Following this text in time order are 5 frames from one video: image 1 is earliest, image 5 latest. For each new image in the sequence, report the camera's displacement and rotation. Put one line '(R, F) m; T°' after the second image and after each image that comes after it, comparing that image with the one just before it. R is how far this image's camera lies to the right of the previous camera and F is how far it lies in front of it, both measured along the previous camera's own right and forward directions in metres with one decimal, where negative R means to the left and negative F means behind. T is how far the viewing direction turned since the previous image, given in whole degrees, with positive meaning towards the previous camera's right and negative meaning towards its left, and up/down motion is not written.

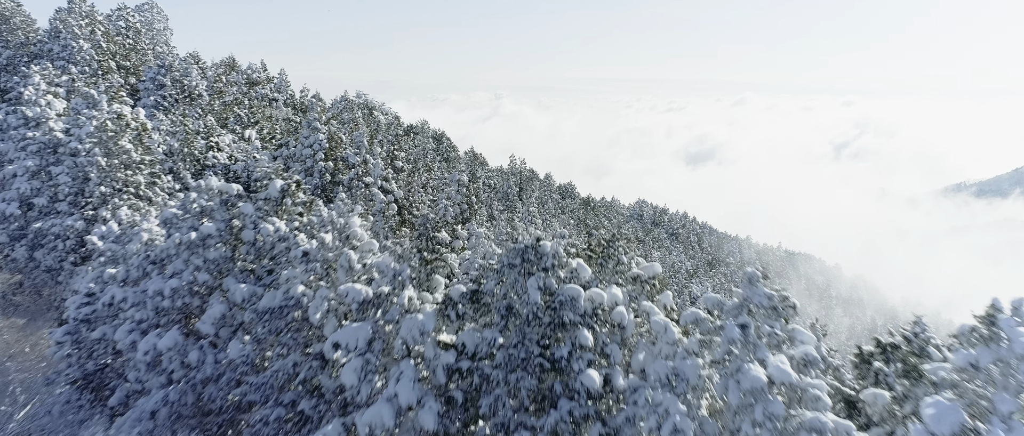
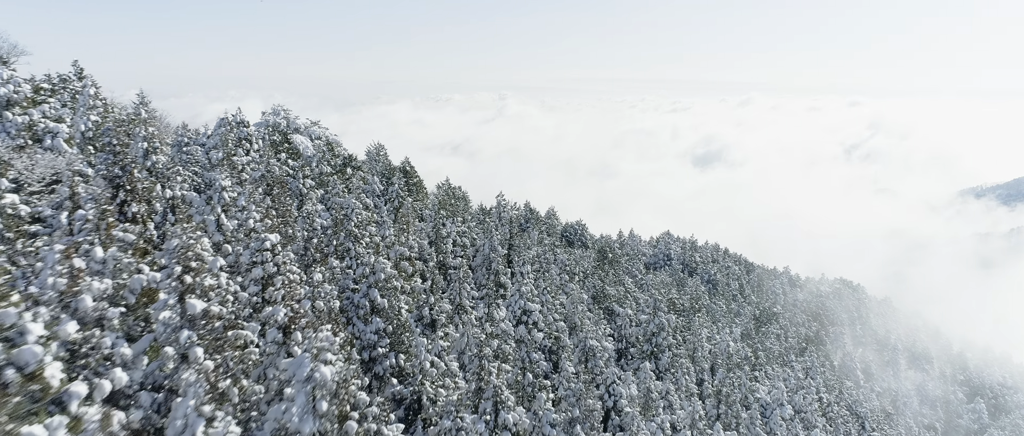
(+1.1, +20.5) m; 0°
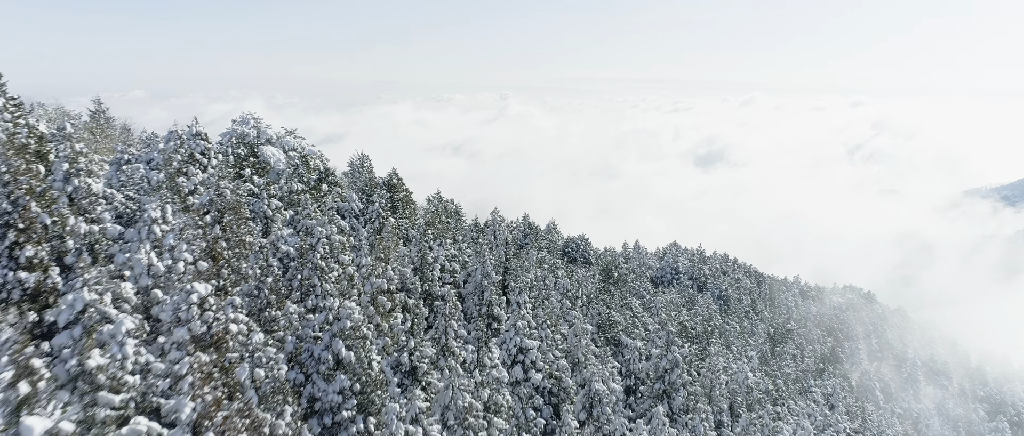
(+0.3, +4.6) m; 0°
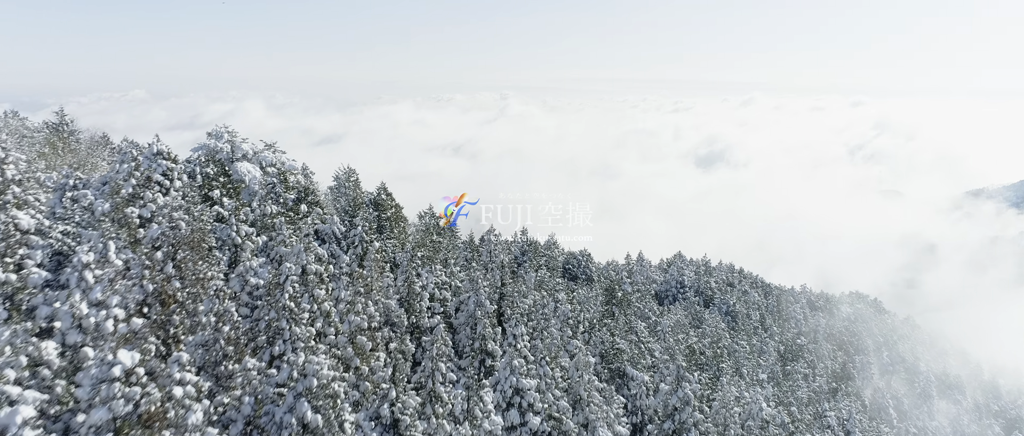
(+0.2, +3.2) m; 0°
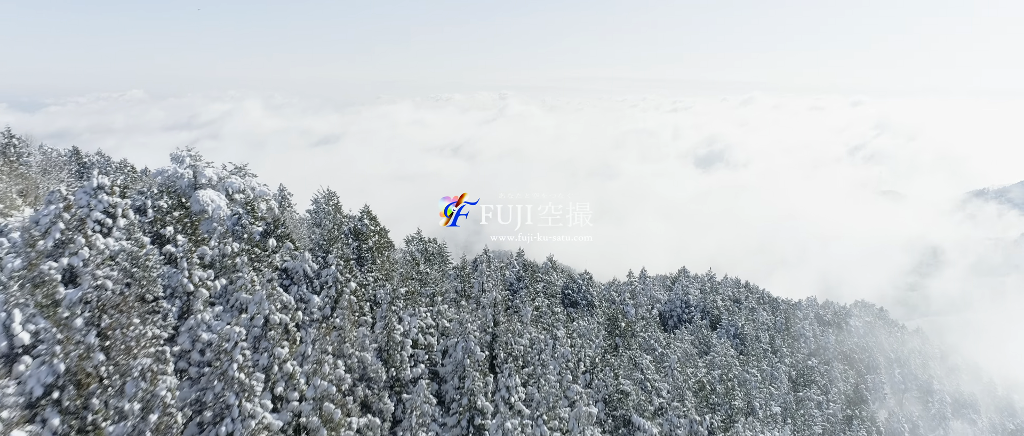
(+0.3, +3.7) m; 0°
